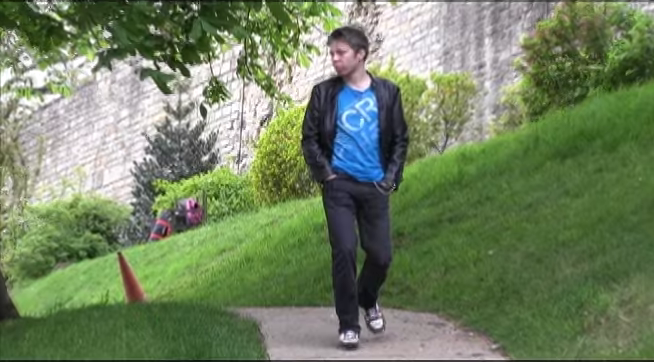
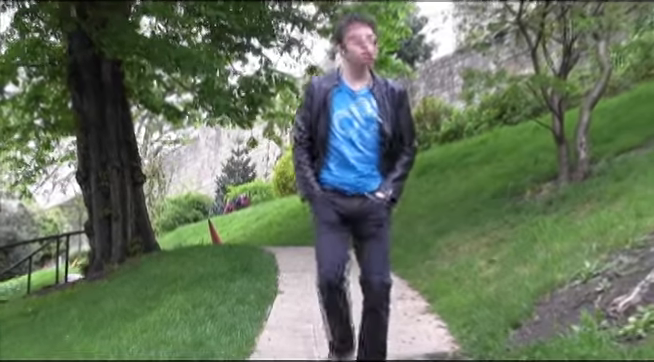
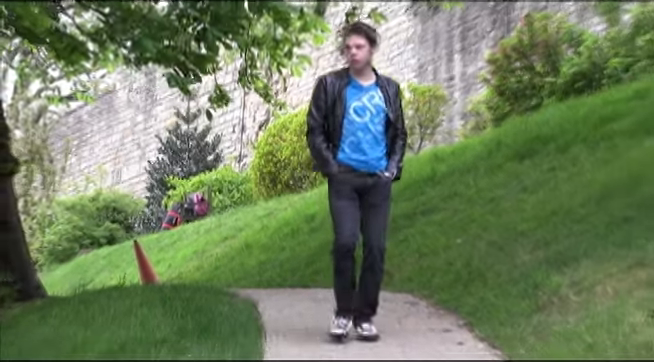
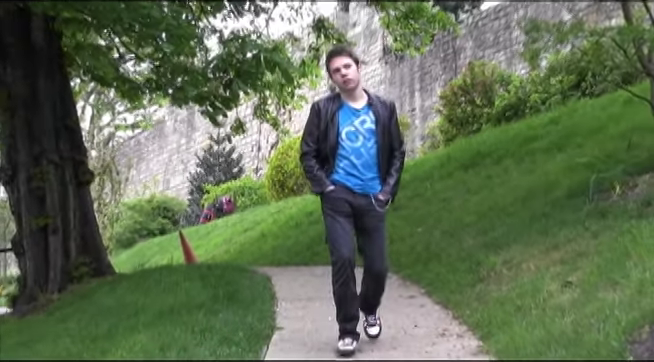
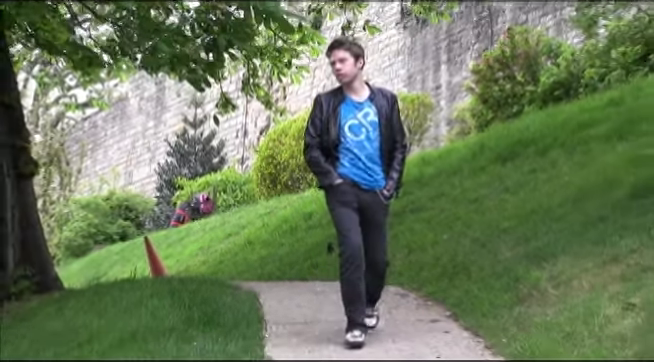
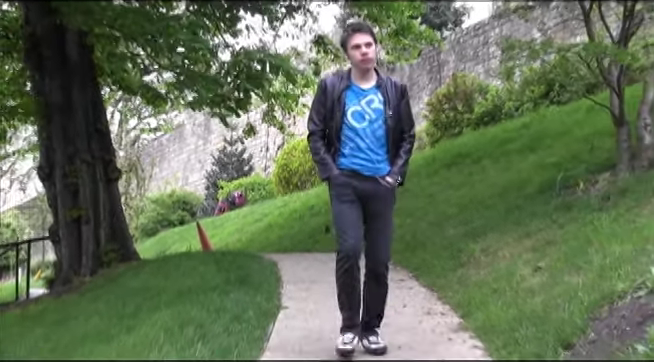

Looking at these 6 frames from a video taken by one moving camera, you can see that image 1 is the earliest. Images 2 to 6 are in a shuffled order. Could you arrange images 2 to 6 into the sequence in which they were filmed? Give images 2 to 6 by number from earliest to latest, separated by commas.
3, 5, 4, 6, 2
